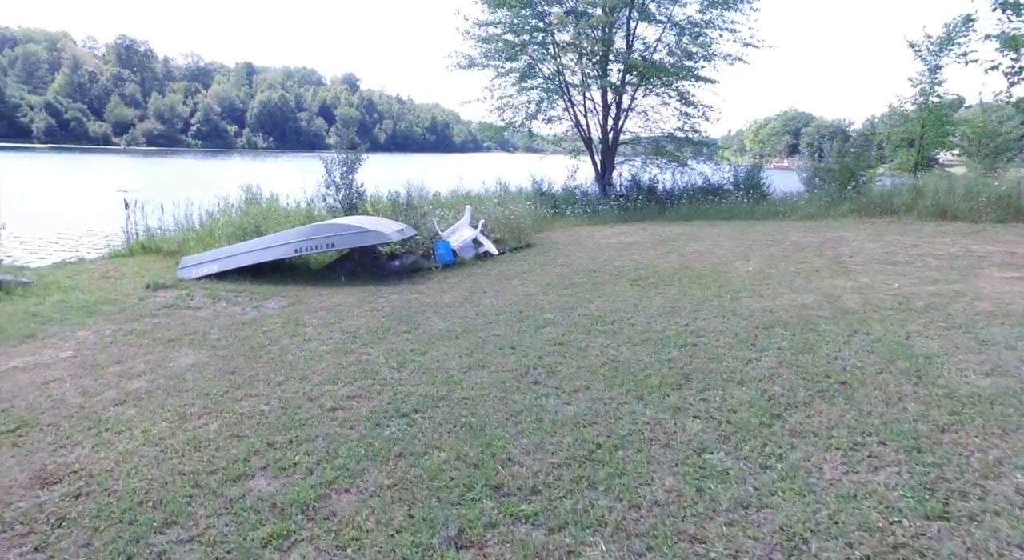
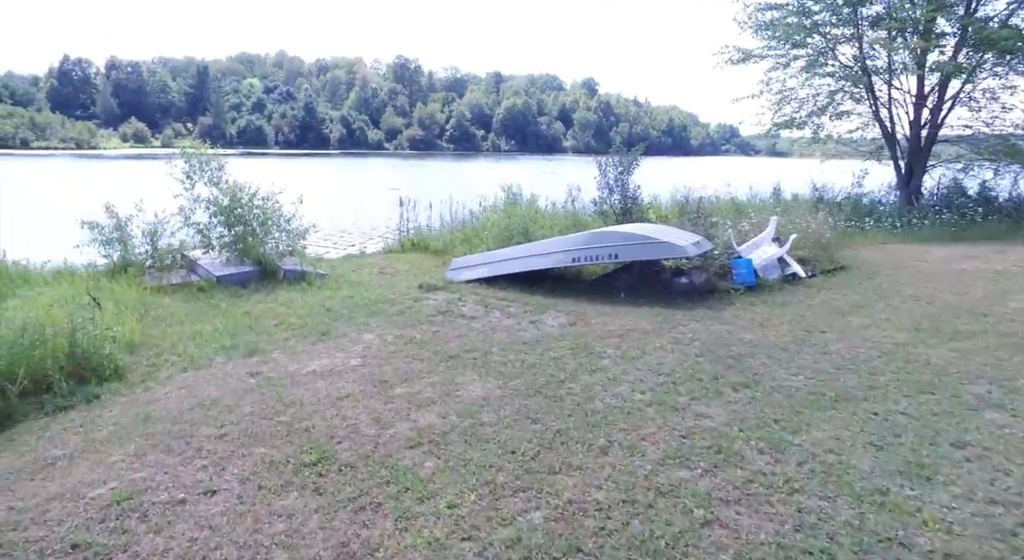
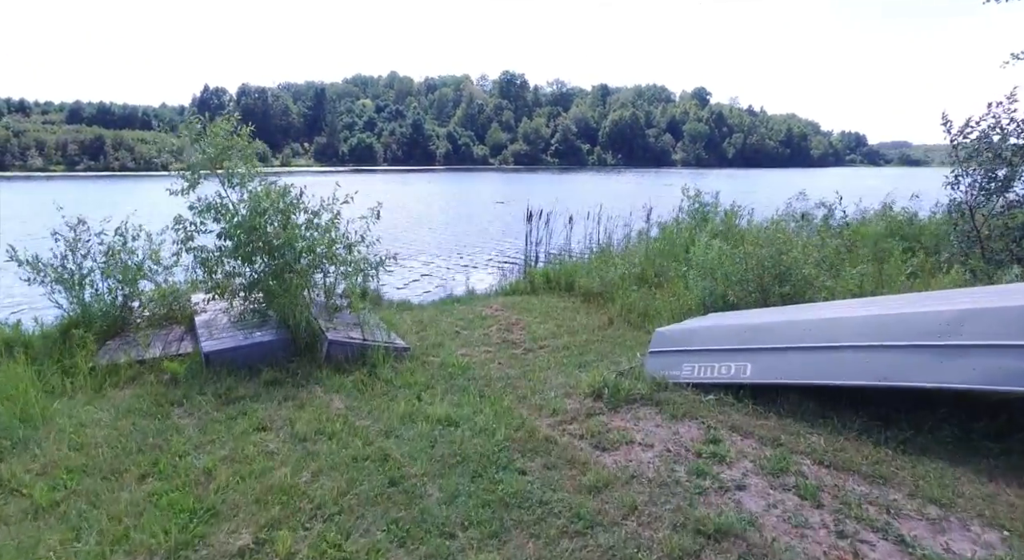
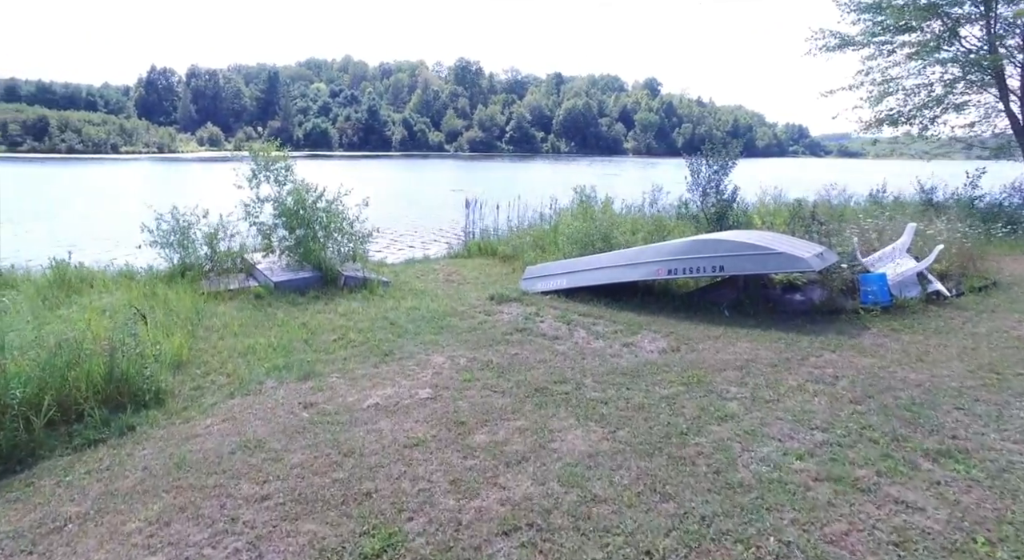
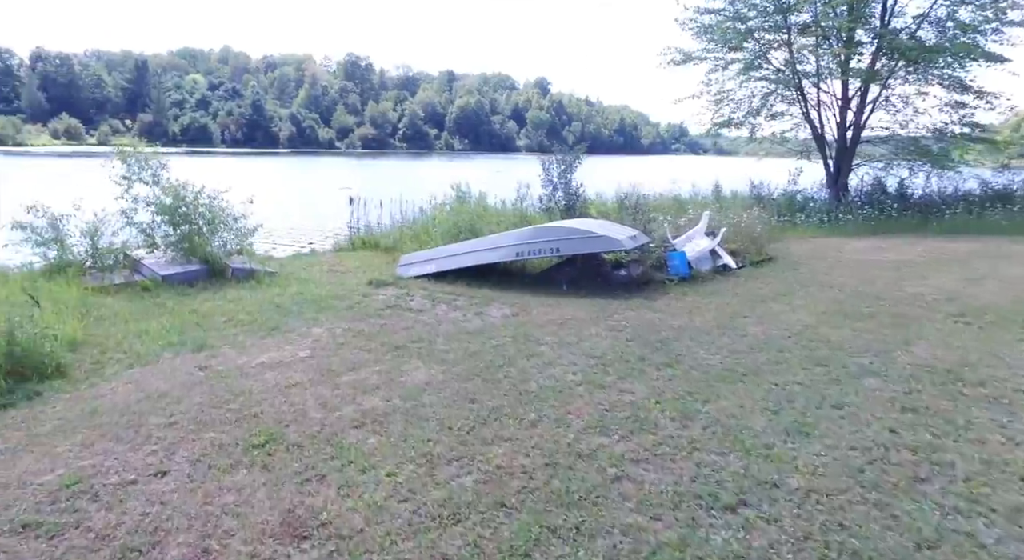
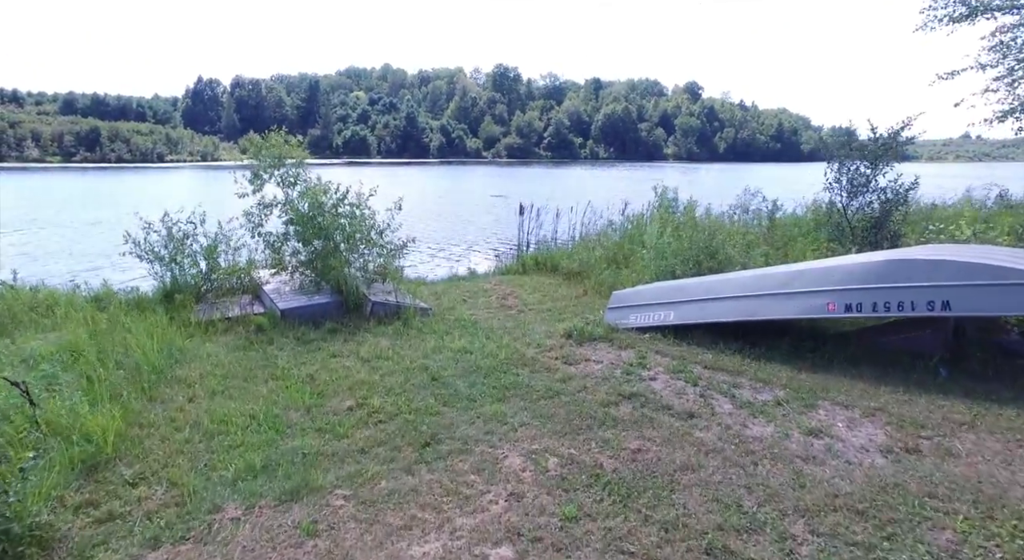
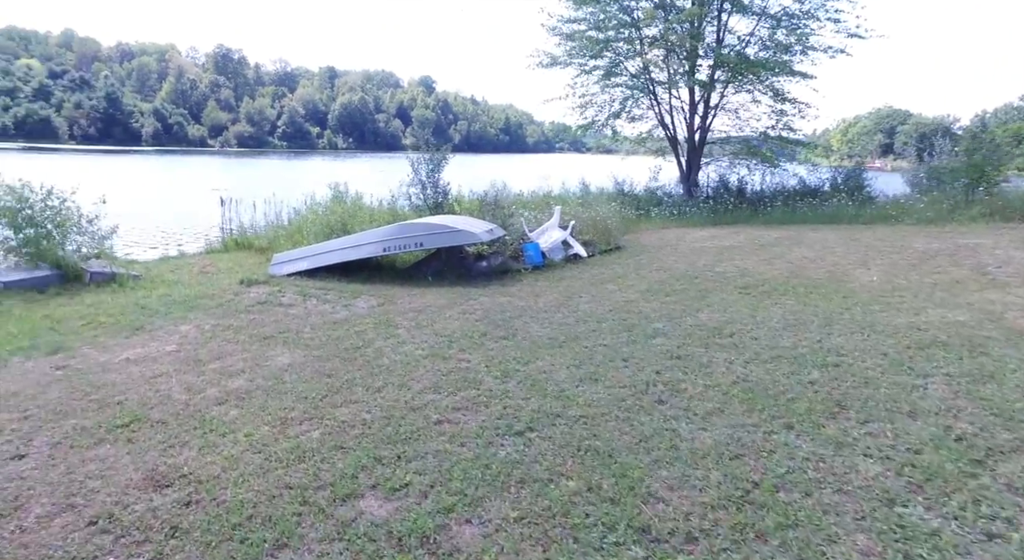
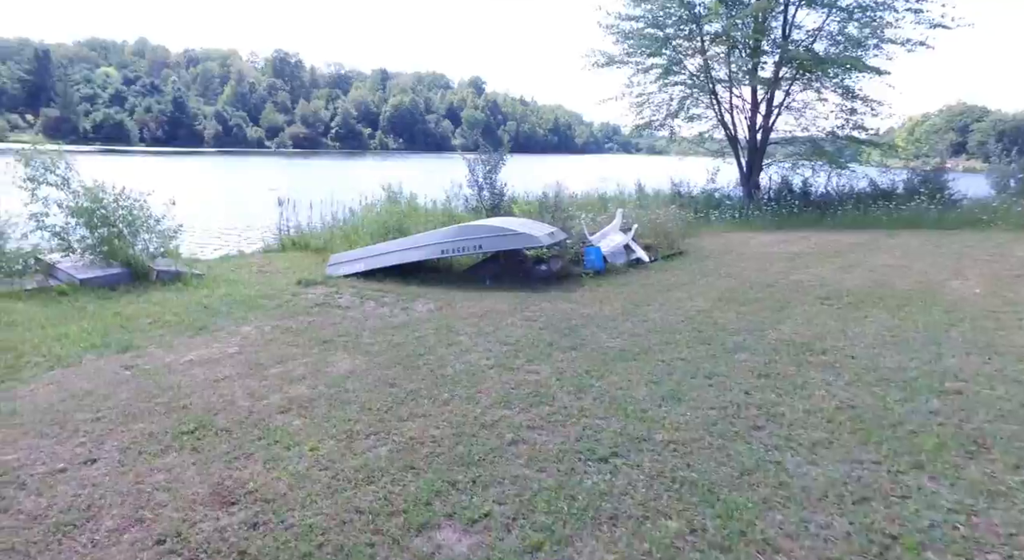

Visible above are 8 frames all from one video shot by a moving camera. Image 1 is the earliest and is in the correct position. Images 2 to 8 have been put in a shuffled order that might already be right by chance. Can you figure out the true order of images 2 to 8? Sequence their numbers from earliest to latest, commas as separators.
7, 8, 5, 2, 4, 6, 3
